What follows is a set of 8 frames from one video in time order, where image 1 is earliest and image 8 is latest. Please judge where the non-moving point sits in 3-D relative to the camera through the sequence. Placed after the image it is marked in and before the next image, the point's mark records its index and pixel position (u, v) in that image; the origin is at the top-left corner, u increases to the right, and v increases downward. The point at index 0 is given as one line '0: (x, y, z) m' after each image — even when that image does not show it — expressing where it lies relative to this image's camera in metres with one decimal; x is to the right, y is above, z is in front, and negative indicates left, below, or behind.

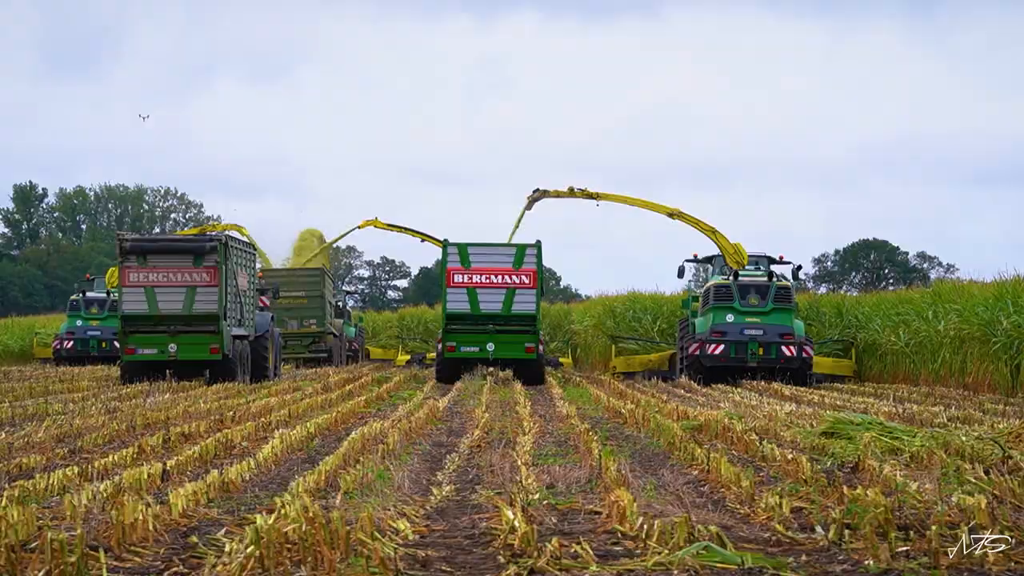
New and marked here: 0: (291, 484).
0: (-0.9, -0.8, +4.3) m
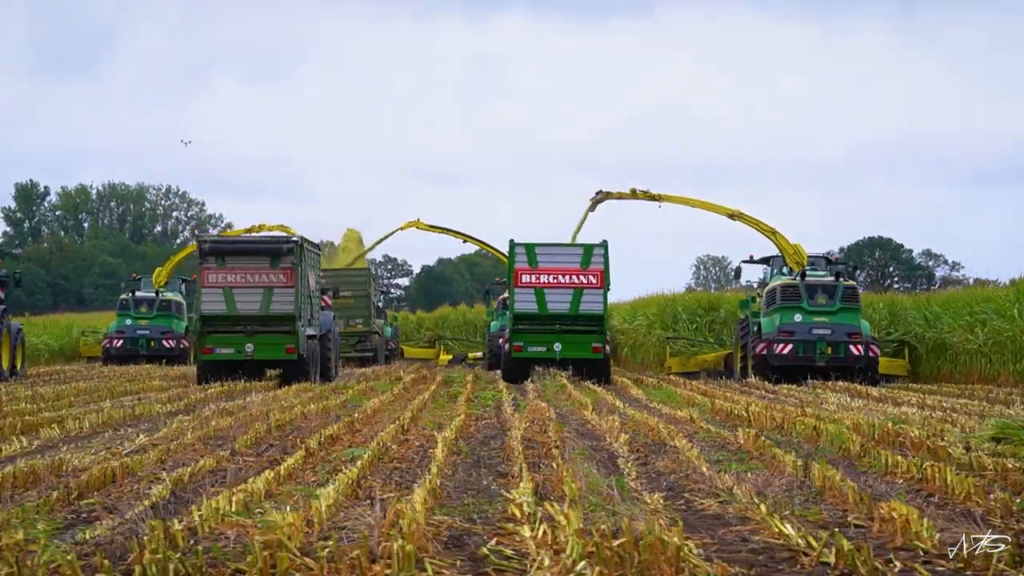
0: (0.0, -0.9, +4.3) m
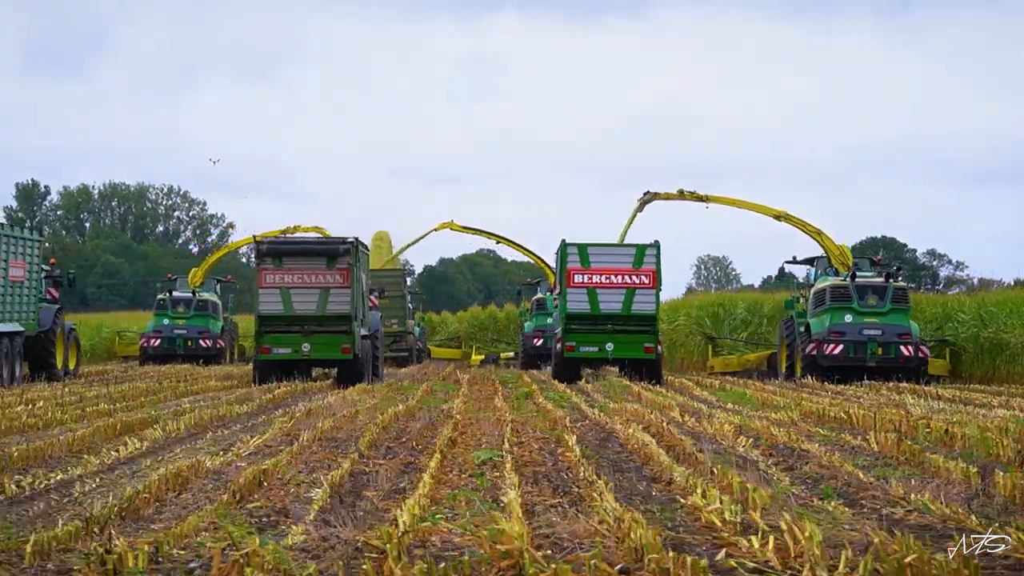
0: (+0.7, -0.9, +4.2) m
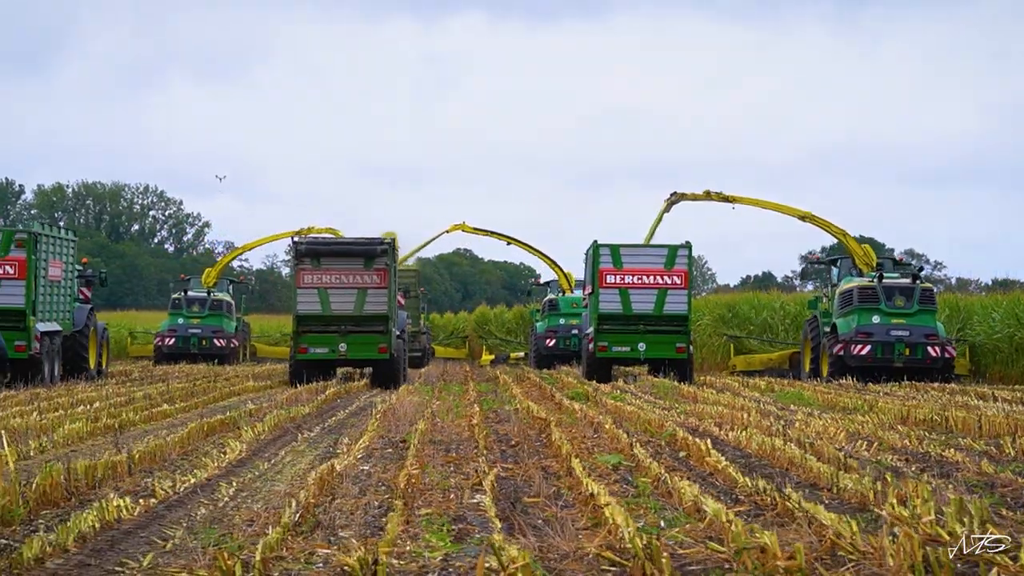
0: (+1.5, -0.9, +4.1) m
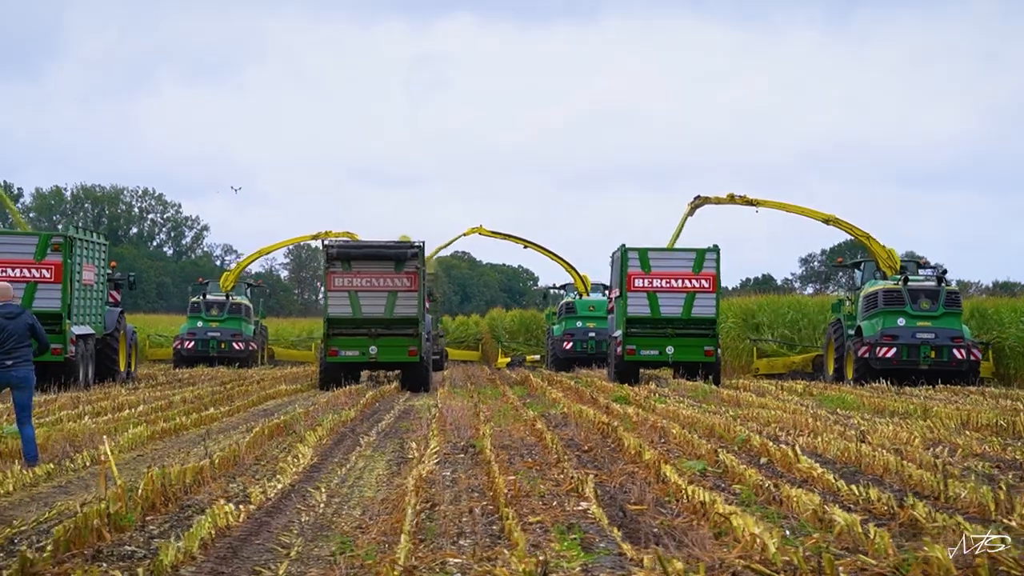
0: (+1.9, -0.9, +4.0) m
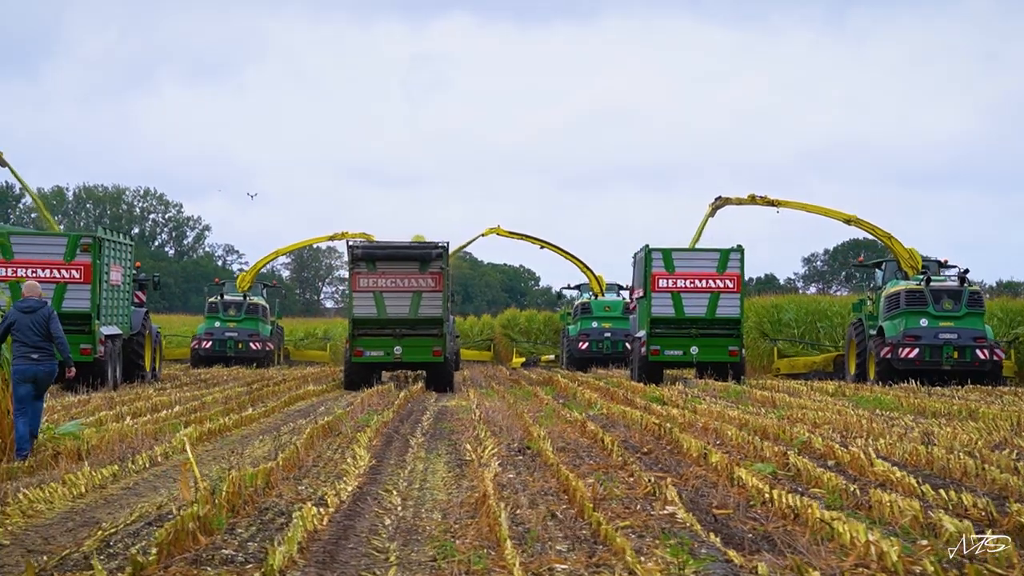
0: (+2.3, -0.9, +3.9) m
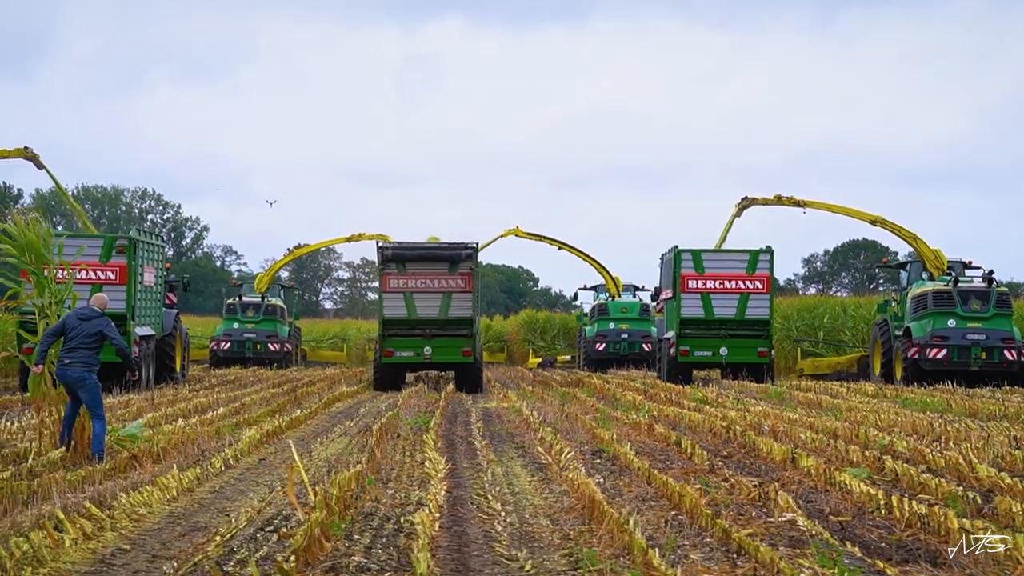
0: (+2.8, -0.9, +3.7) m
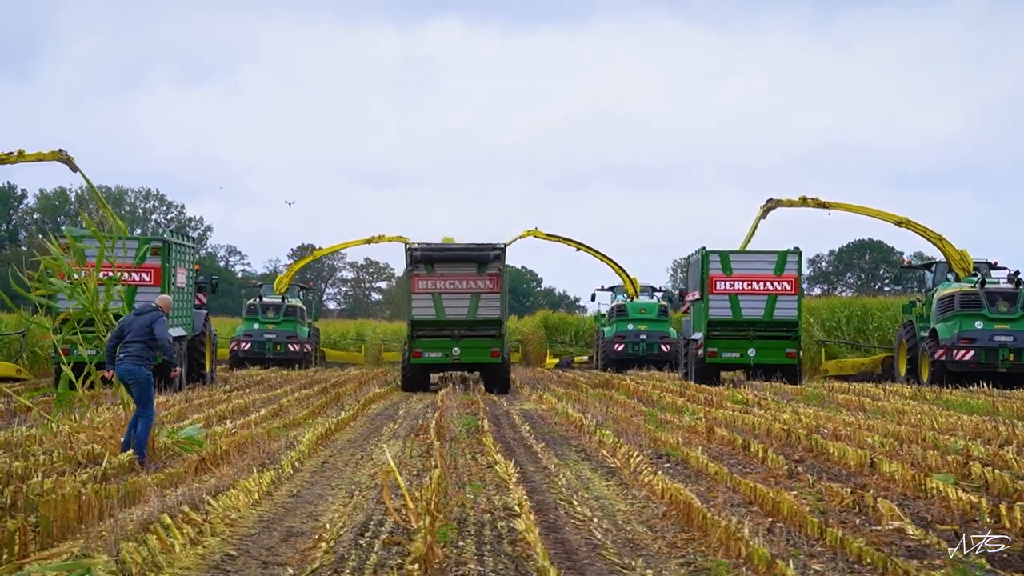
0: (+3.2, -0.9, +3.6) m
